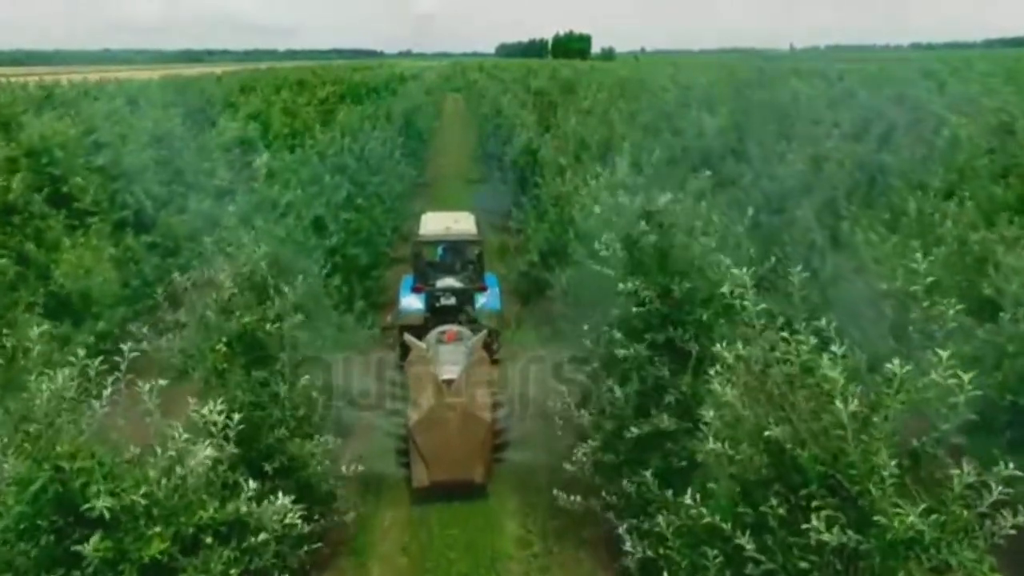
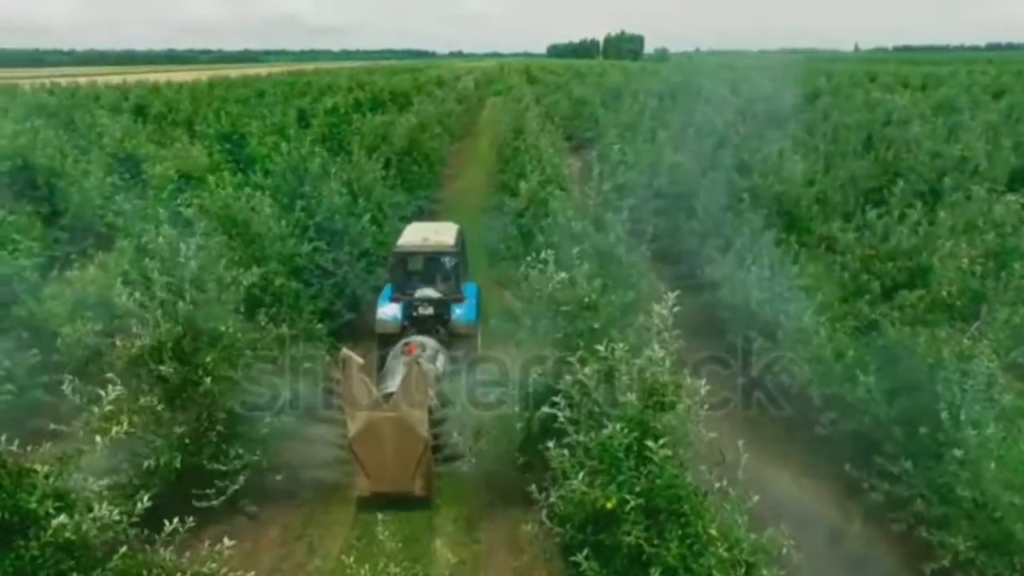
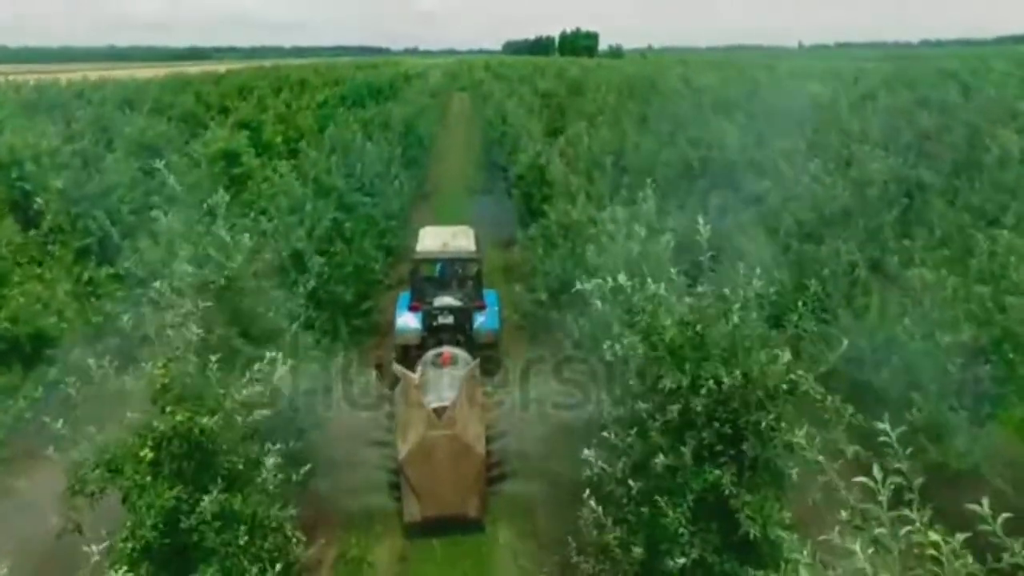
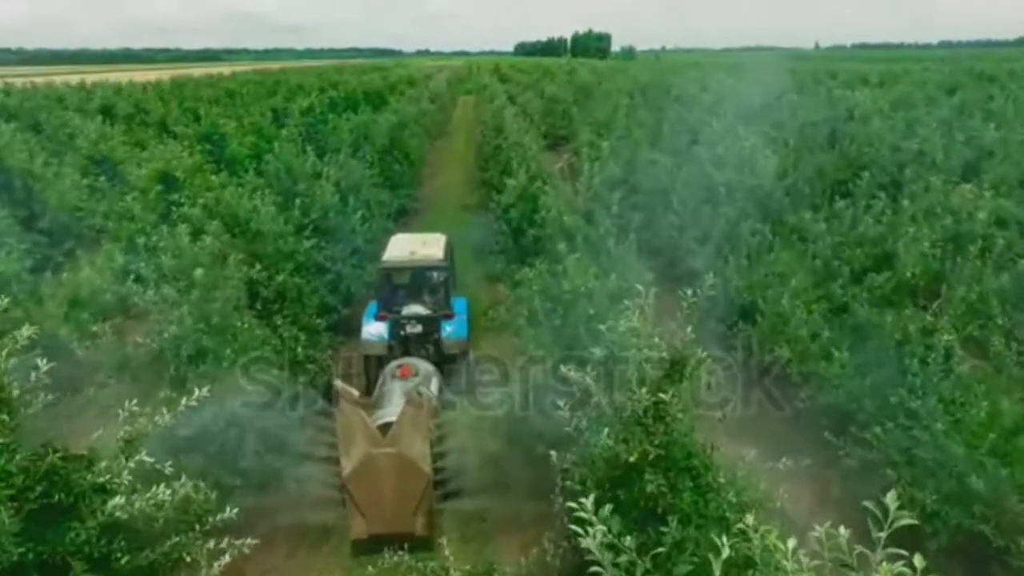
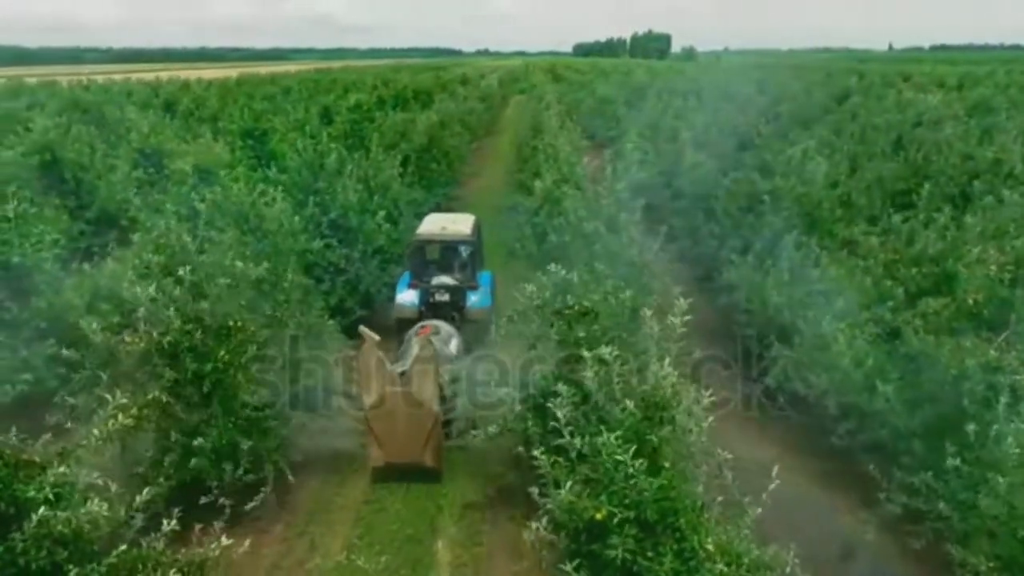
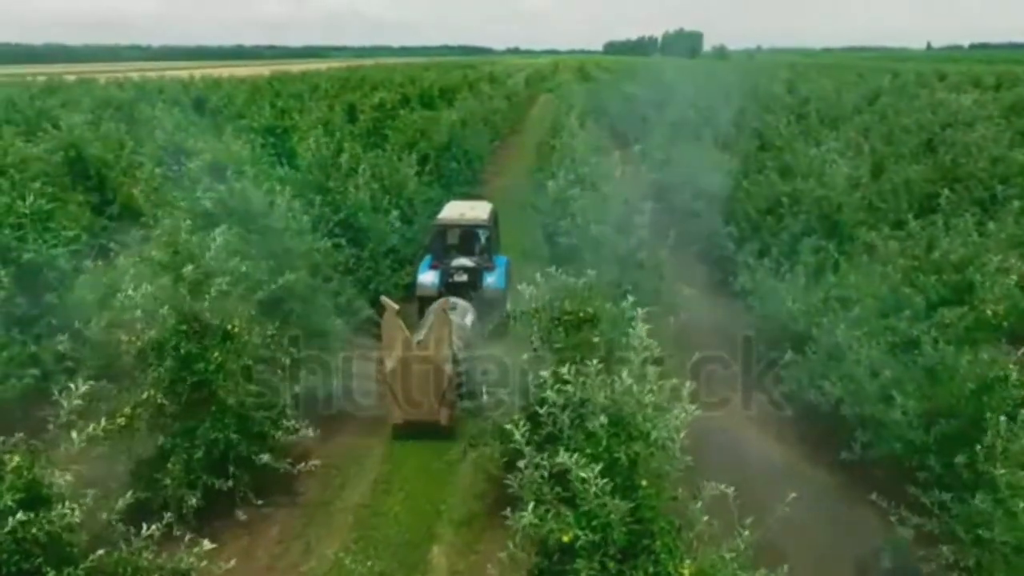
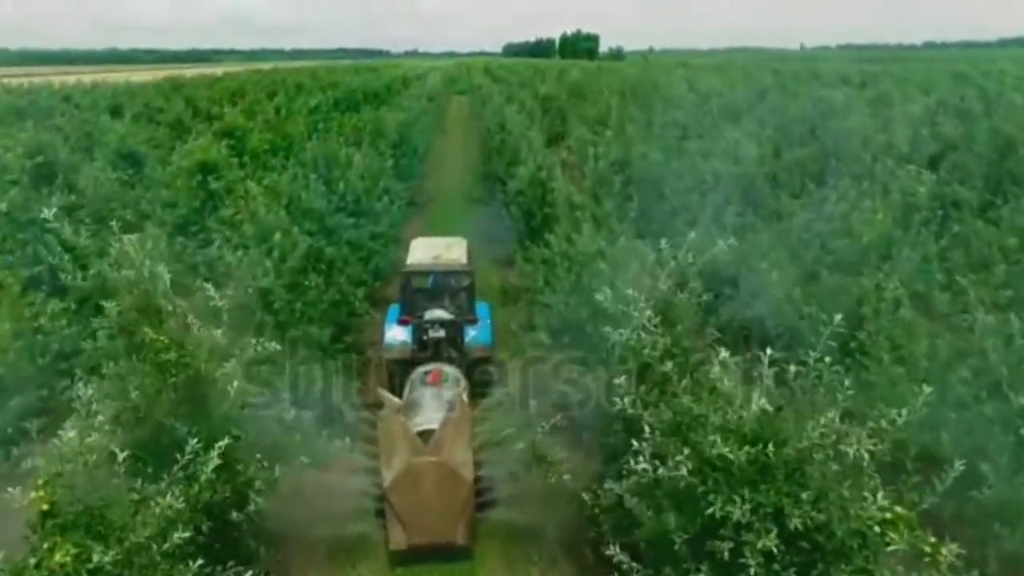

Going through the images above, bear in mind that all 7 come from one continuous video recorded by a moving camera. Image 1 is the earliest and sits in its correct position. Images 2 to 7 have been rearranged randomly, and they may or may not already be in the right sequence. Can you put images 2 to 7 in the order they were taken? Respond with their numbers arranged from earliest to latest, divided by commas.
3, 7, 4, 2, 5, 6
